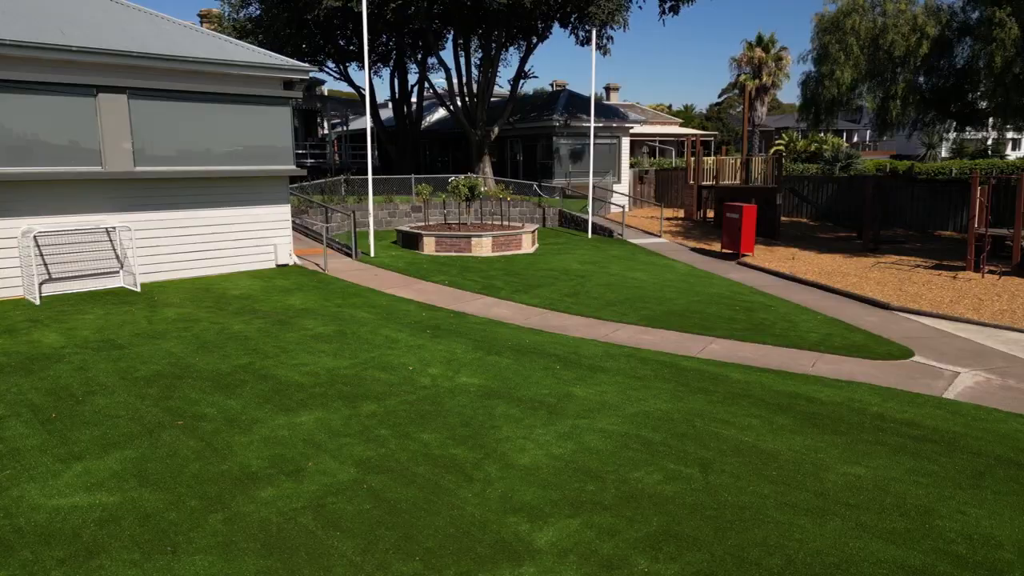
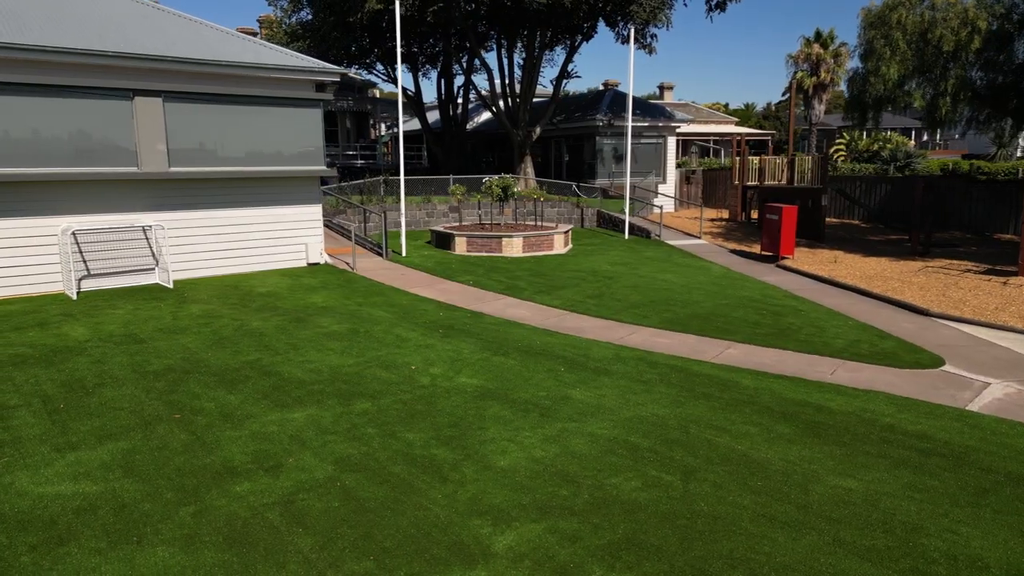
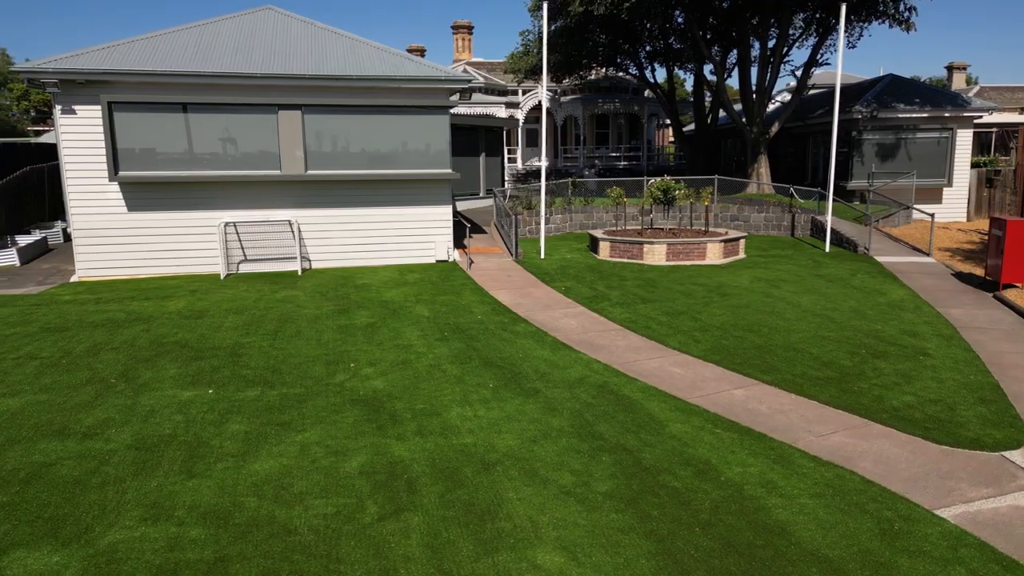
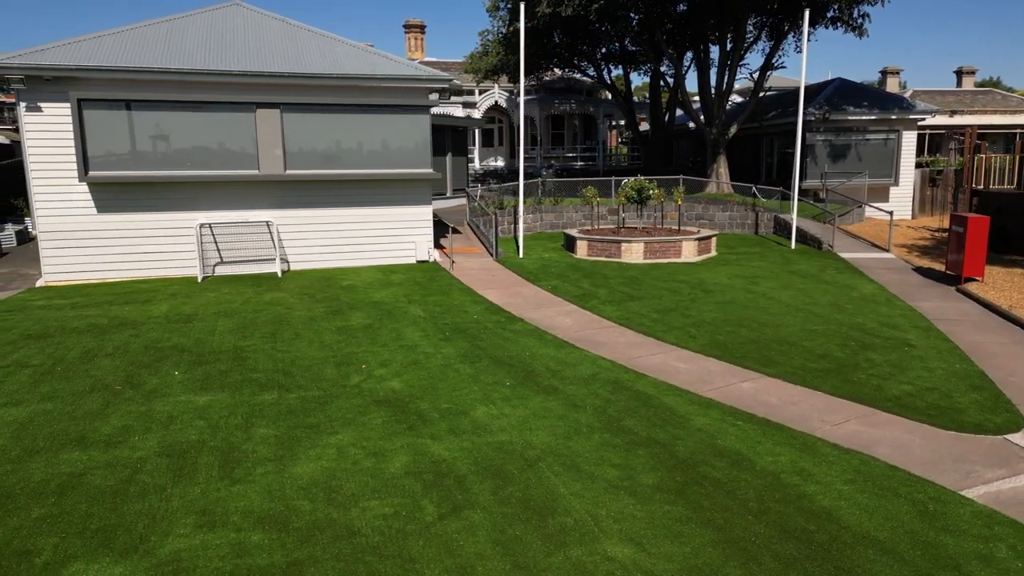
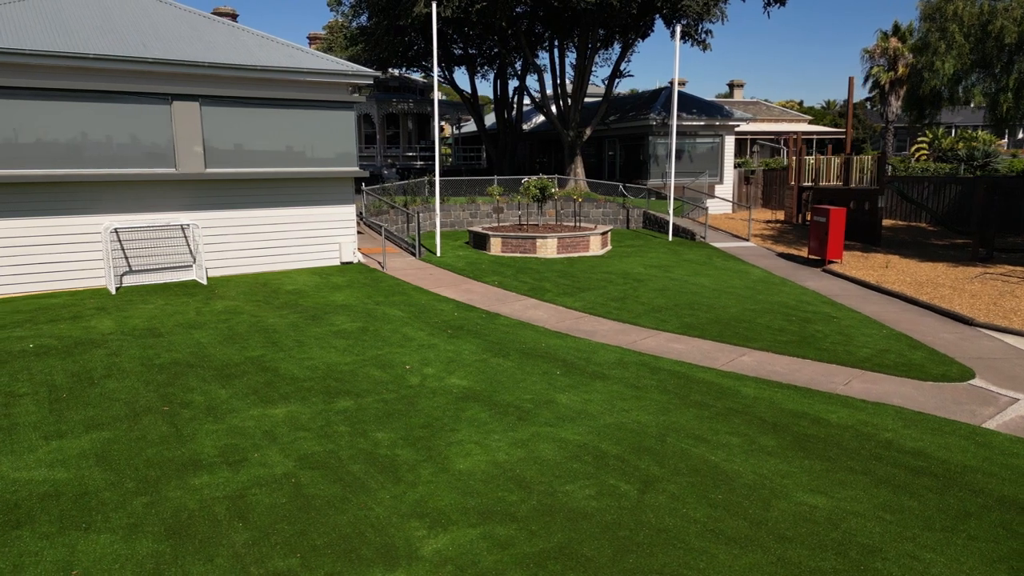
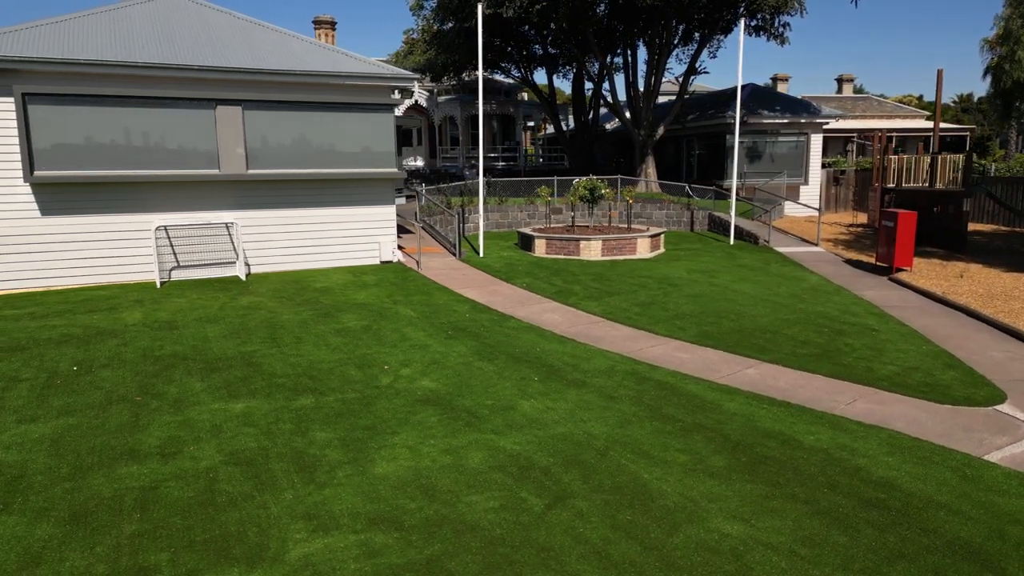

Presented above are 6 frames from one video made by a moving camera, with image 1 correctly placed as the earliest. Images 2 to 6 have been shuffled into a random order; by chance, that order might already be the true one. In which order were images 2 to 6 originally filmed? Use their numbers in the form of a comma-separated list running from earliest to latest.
2, 5, 6, 4, 3
